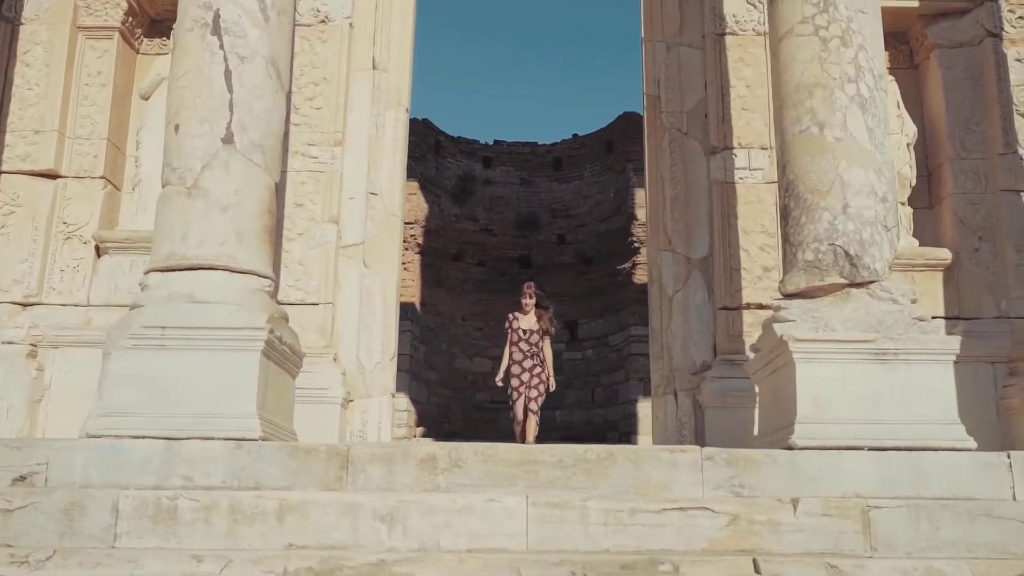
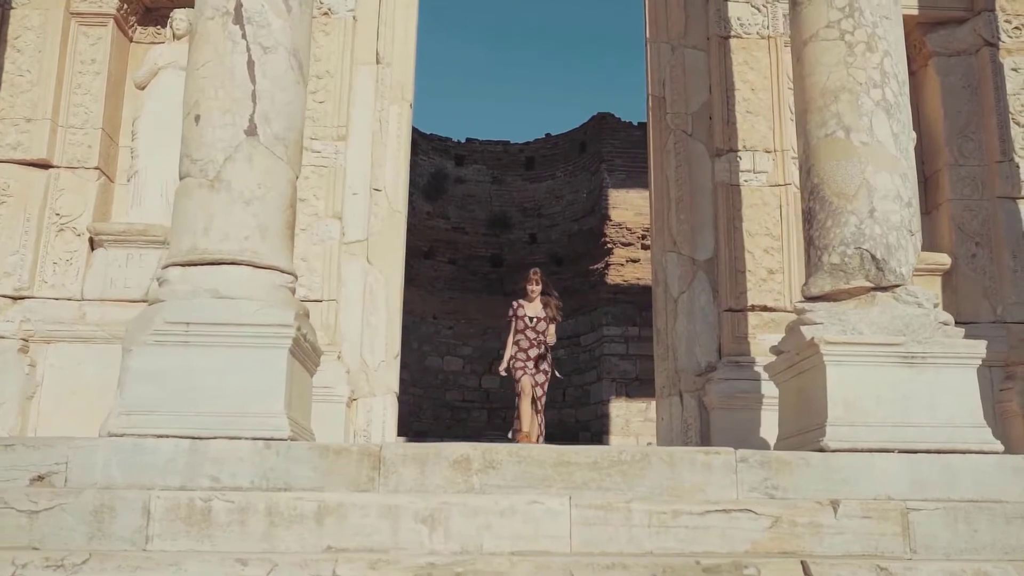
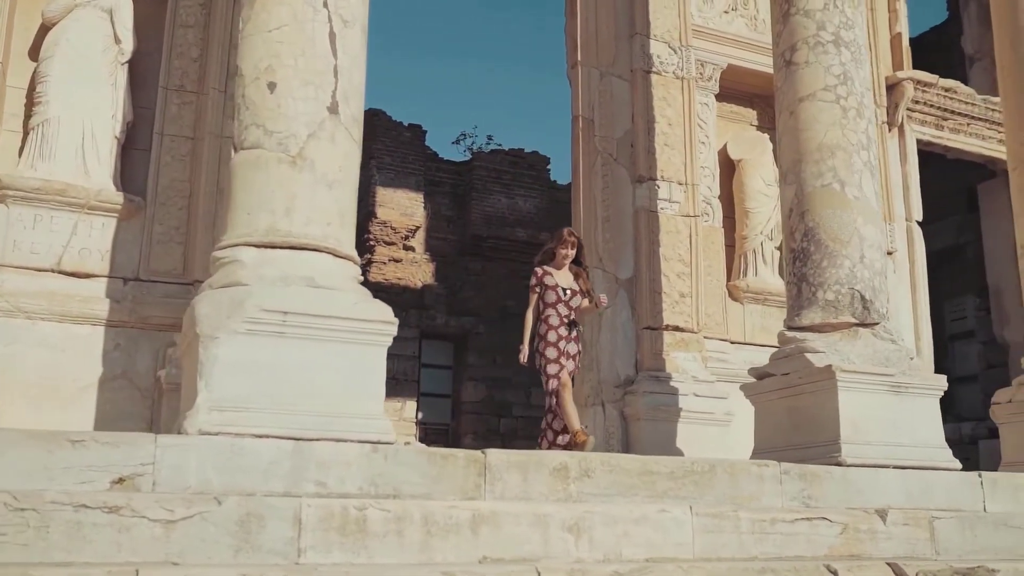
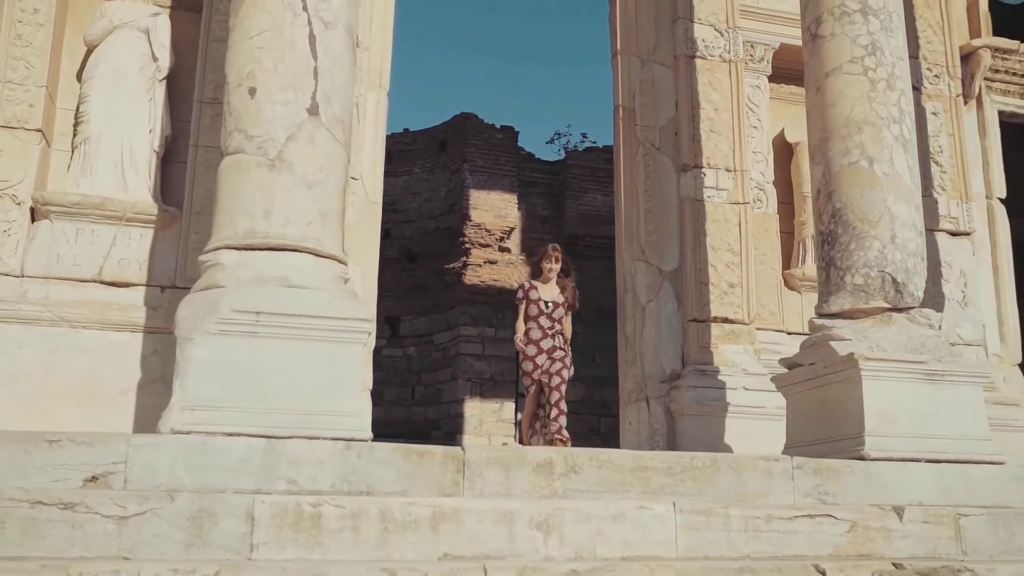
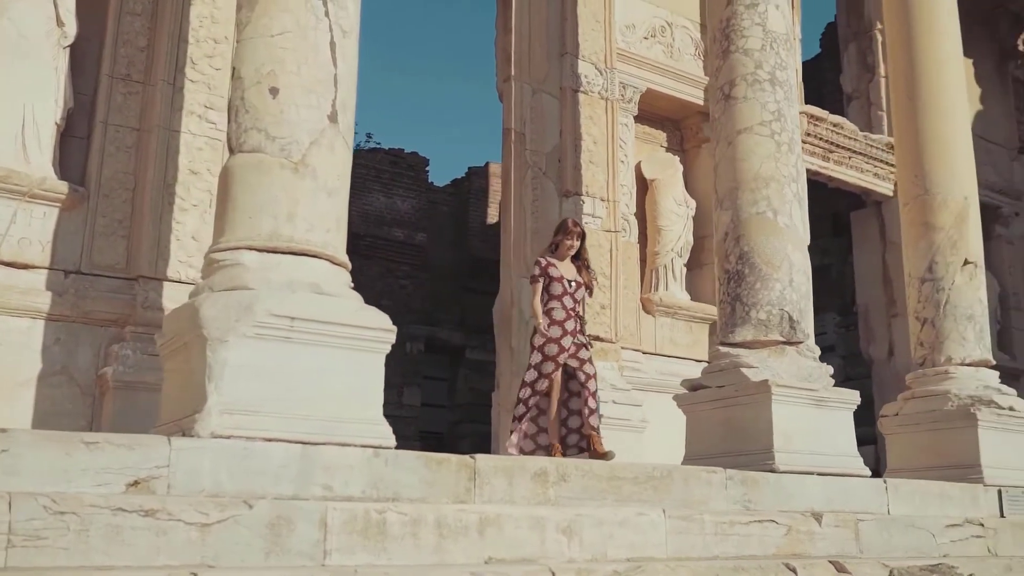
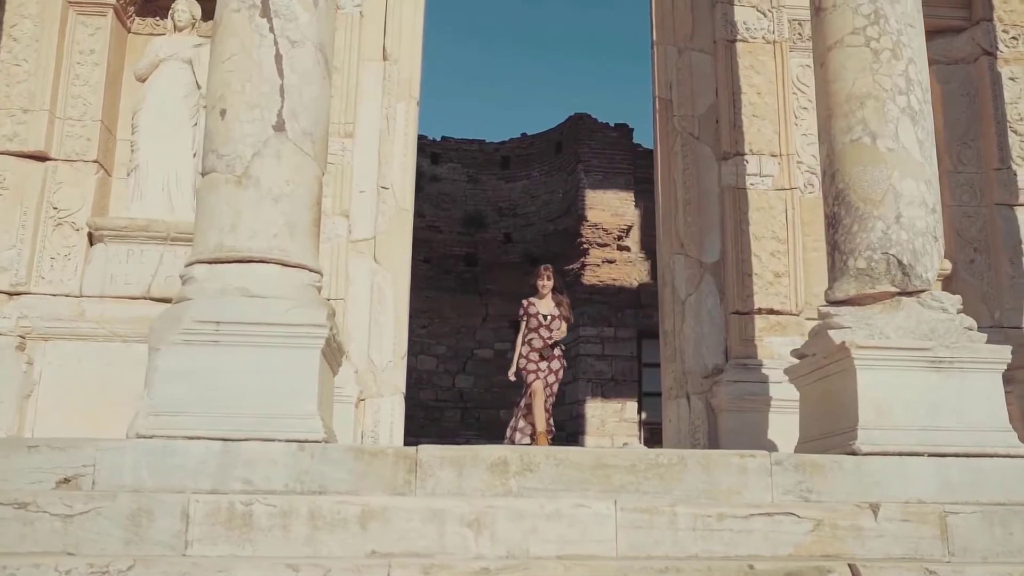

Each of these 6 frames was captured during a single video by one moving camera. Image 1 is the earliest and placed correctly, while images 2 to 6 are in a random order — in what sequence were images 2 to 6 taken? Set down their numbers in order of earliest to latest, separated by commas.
2, 6, 4, 3, 5
